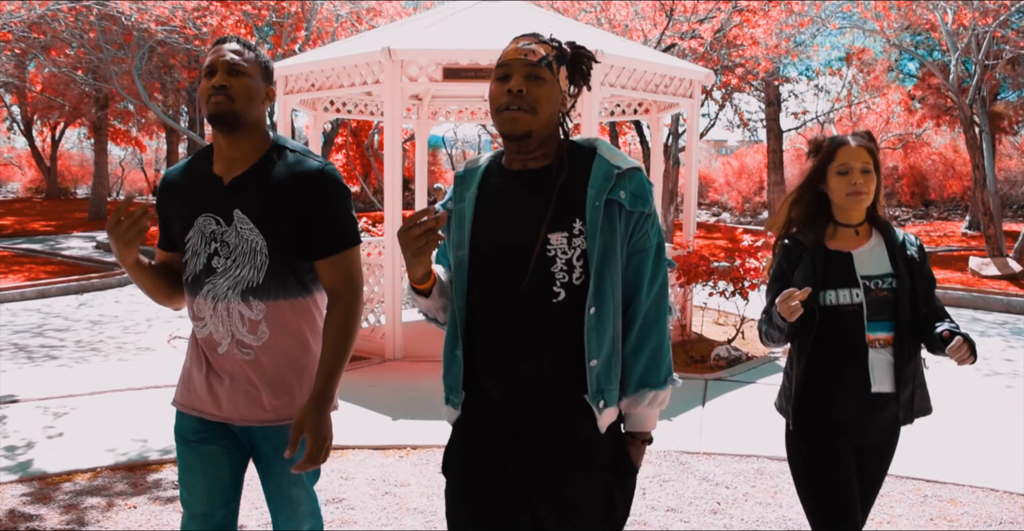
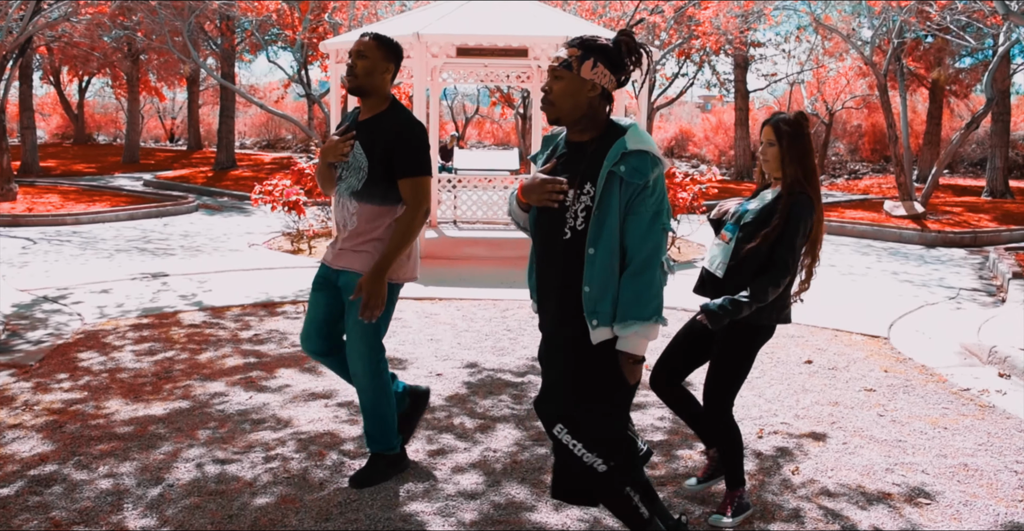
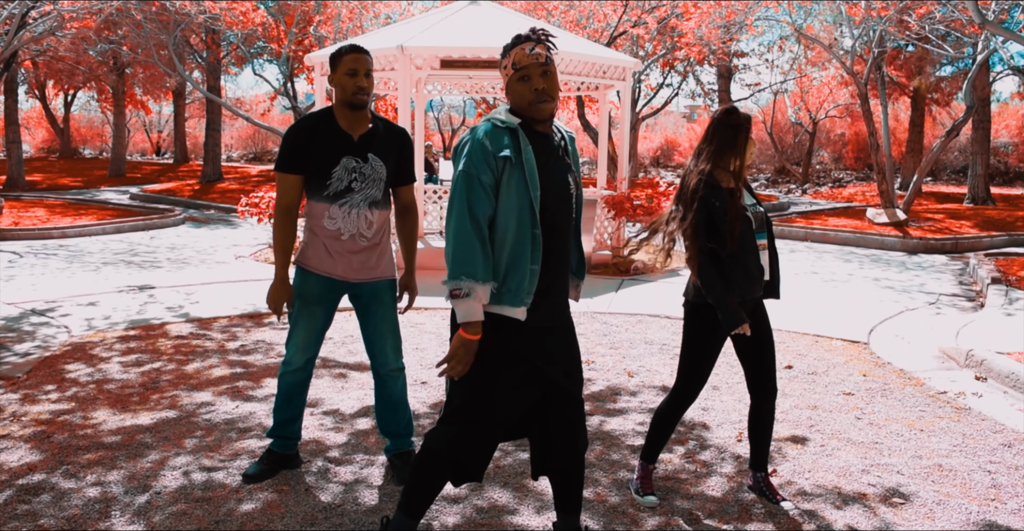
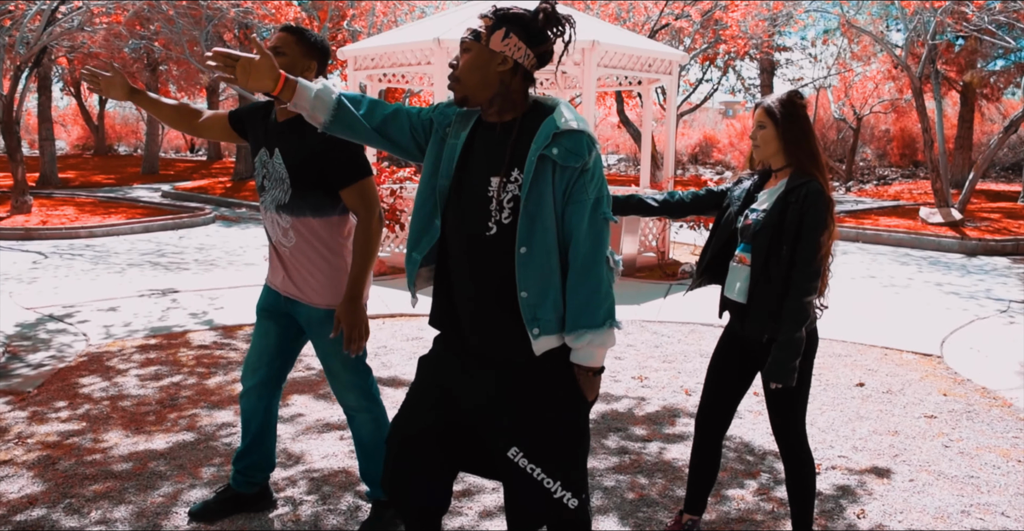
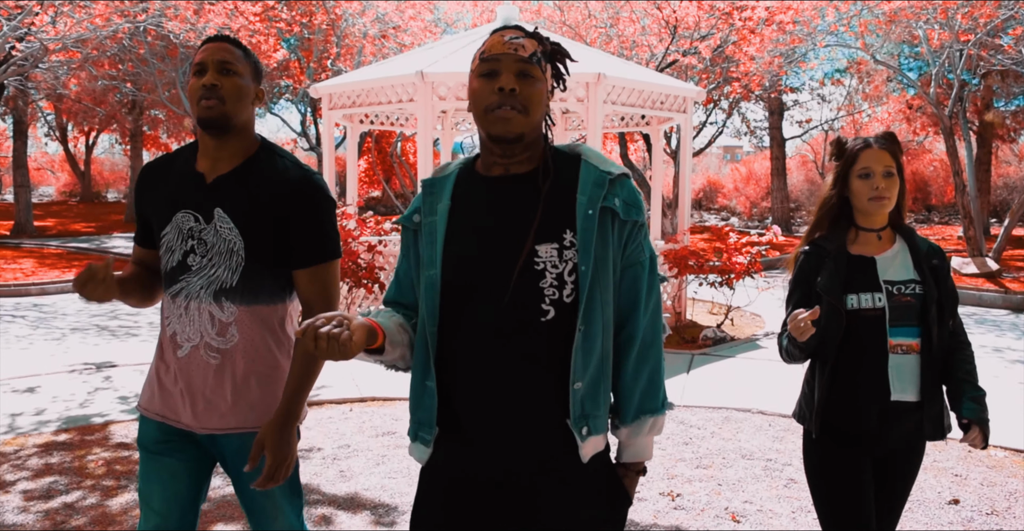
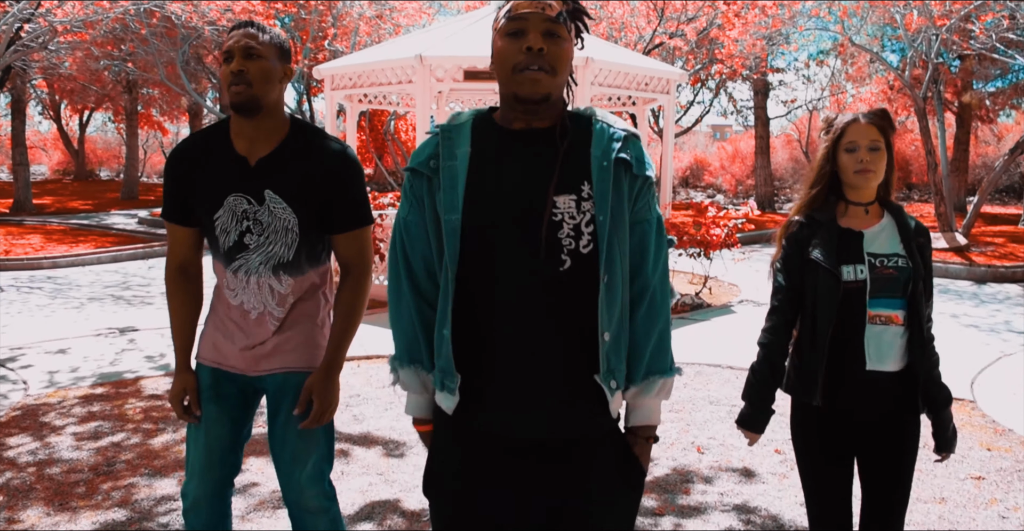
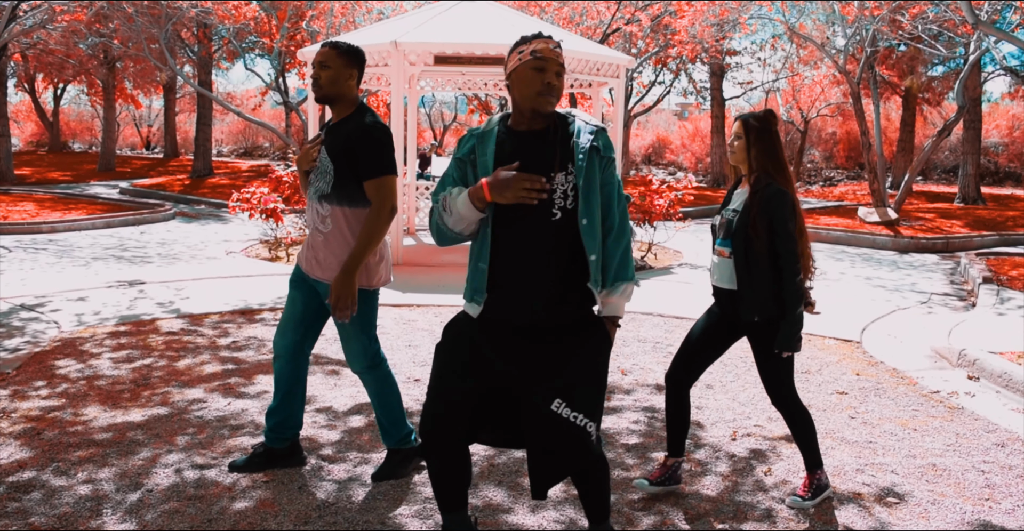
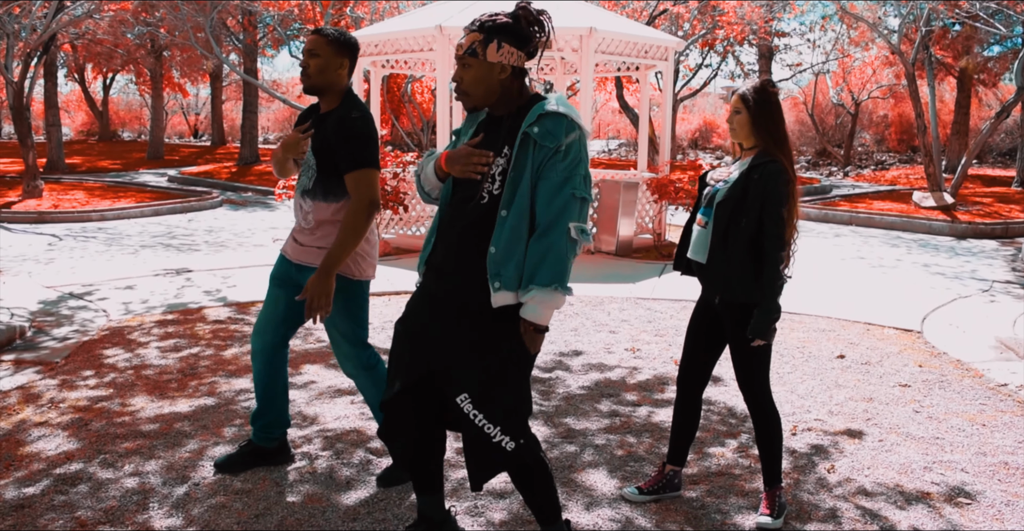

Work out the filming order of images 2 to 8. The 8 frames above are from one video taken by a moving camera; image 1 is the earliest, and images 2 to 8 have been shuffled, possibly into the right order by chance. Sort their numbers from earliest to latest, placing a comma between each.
5, 6, 4, 8, 2, 7, 3
